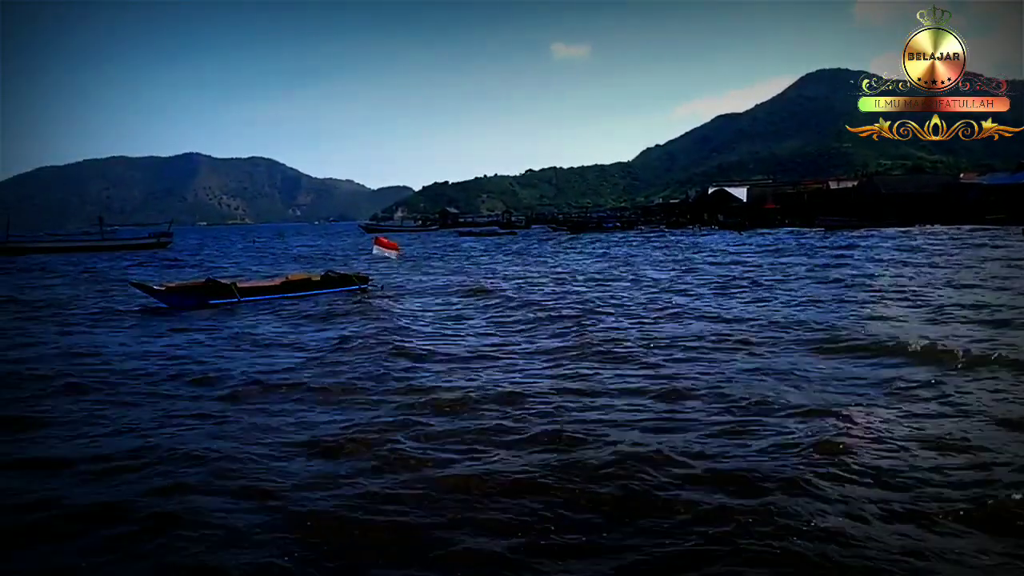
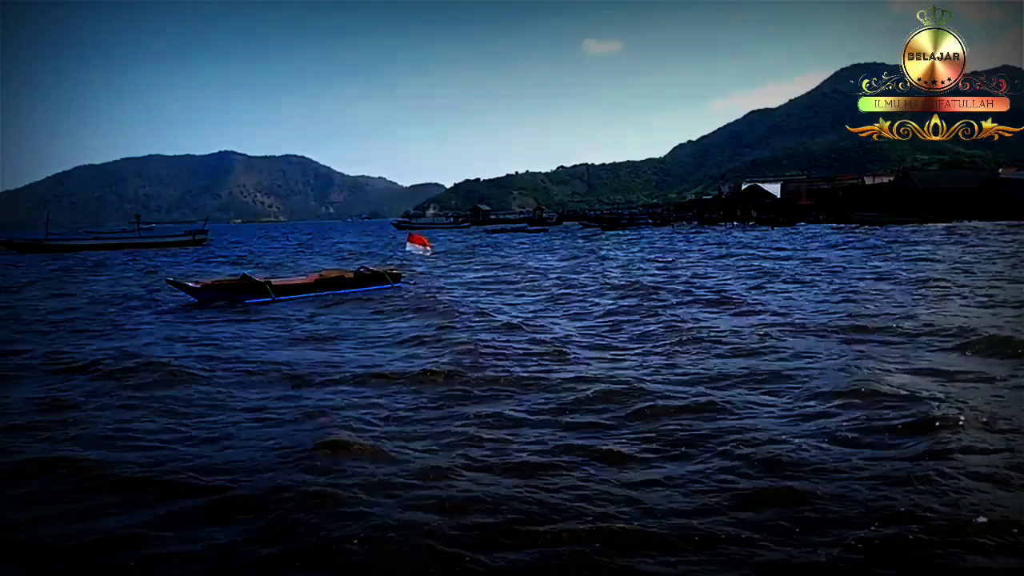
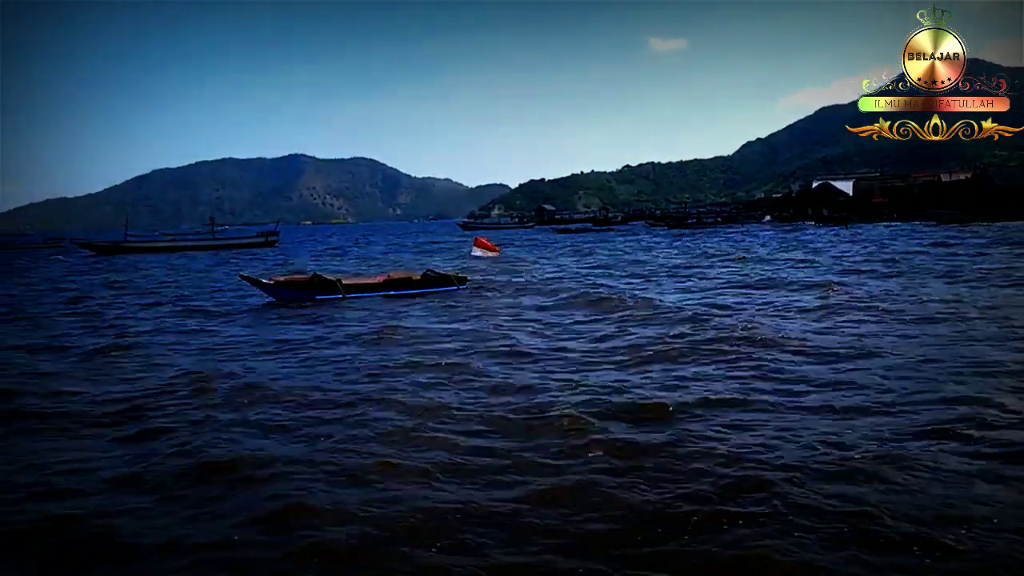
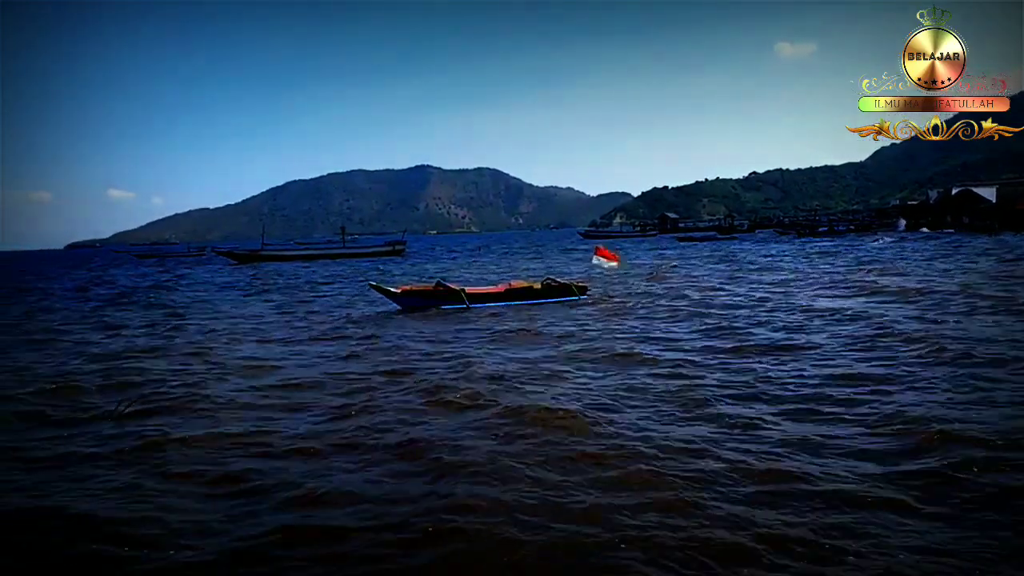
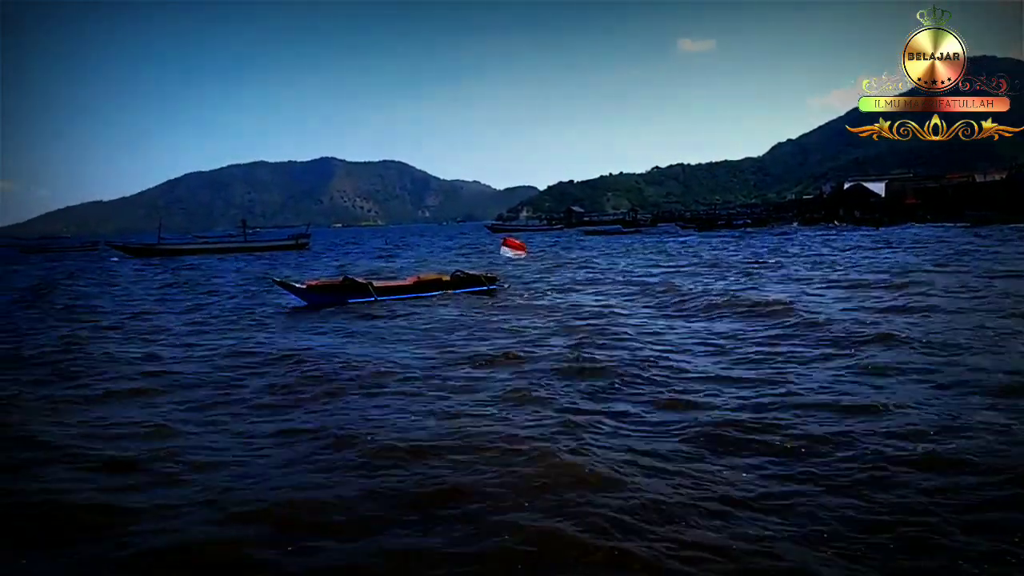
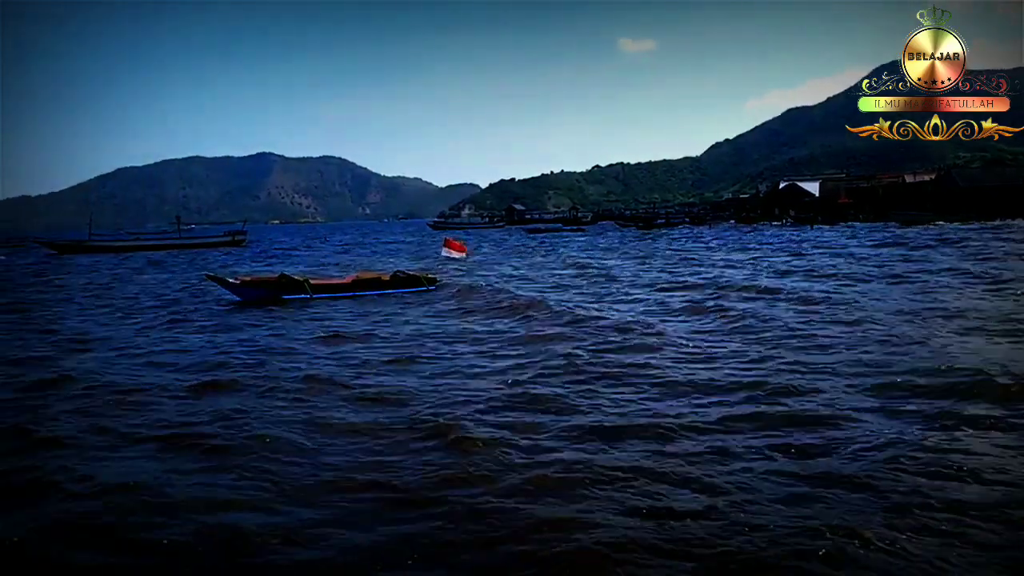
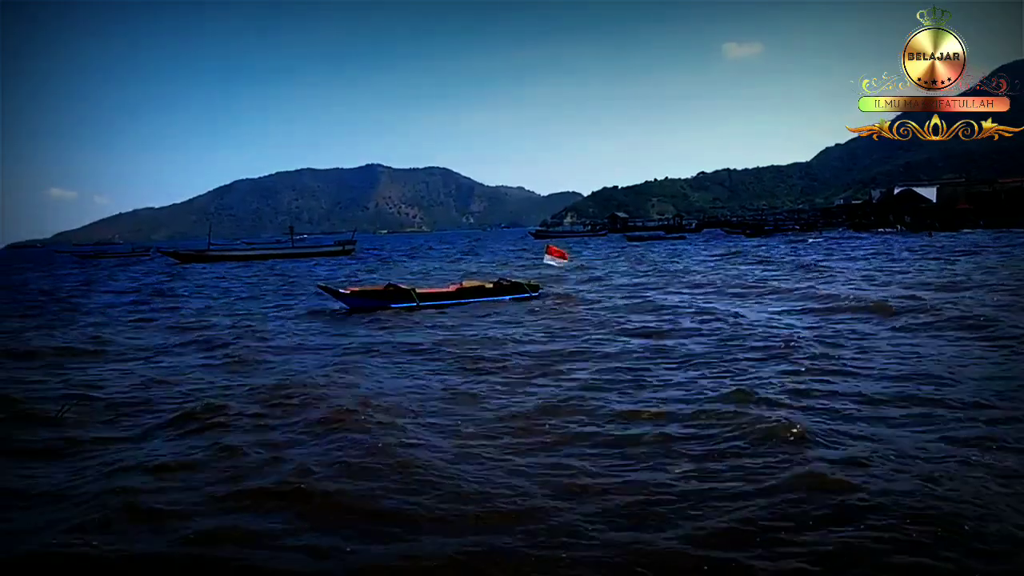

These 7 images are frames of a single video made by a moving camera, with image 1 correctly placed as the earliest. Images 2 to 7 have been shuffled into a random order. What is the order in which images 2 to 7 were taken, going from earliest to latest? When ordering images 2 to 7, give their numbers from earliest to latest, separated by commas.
2, 6, 3, 5, 7, 4
